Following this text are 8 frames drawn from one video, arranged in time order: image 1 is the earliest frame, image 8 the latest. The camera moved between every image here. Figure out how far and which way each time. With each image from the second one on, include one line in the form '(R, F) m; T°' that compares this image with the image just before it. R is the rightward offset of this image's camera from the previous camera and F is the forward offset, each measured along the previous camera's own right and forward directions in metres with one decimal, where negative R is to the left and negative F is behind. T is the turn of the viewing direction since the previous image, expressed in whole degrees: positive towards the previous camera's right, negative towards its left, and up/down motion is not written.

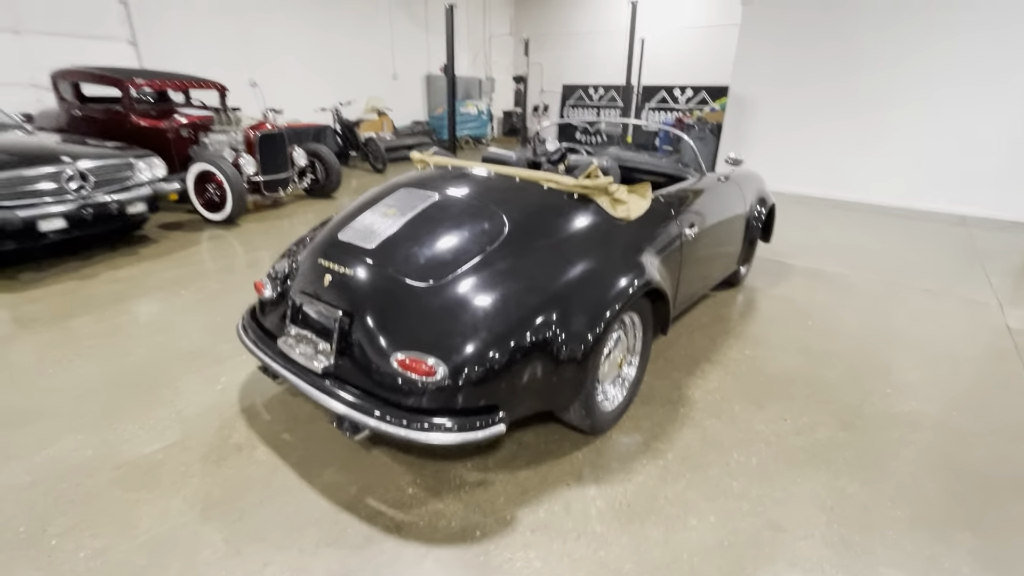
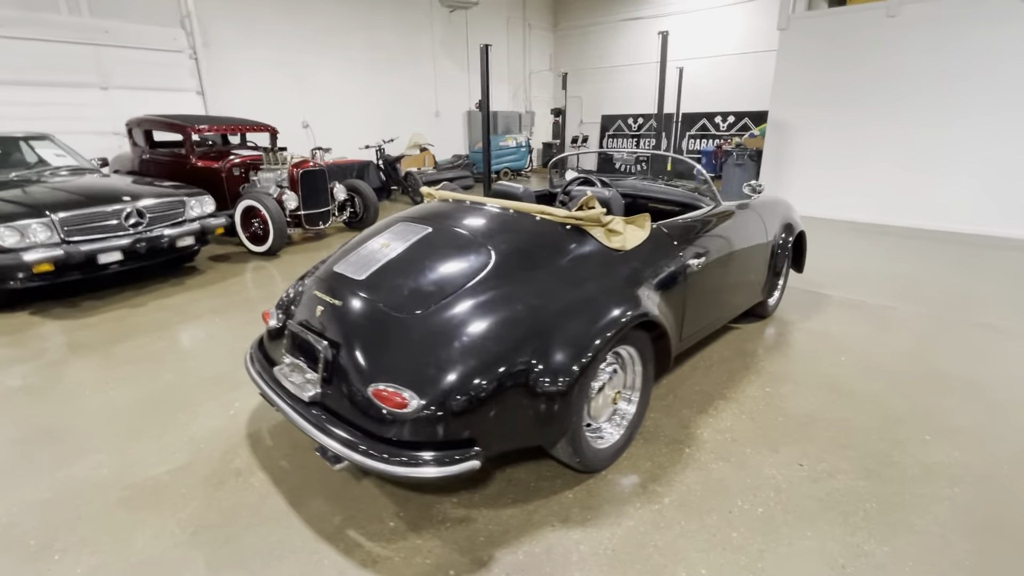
(+0.3, 0.0) m; -6°
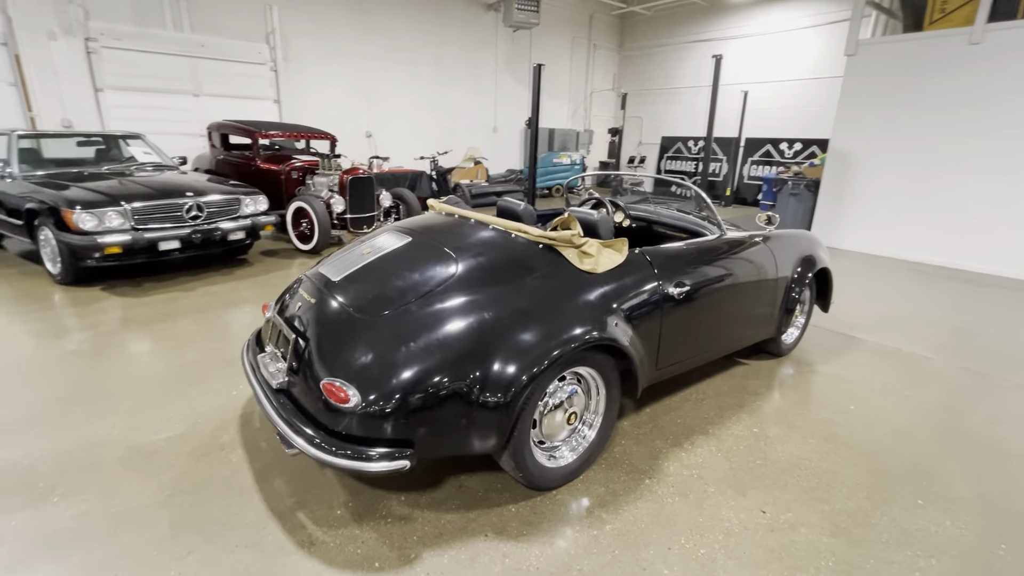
(+0.4, 0.0) m; -7°
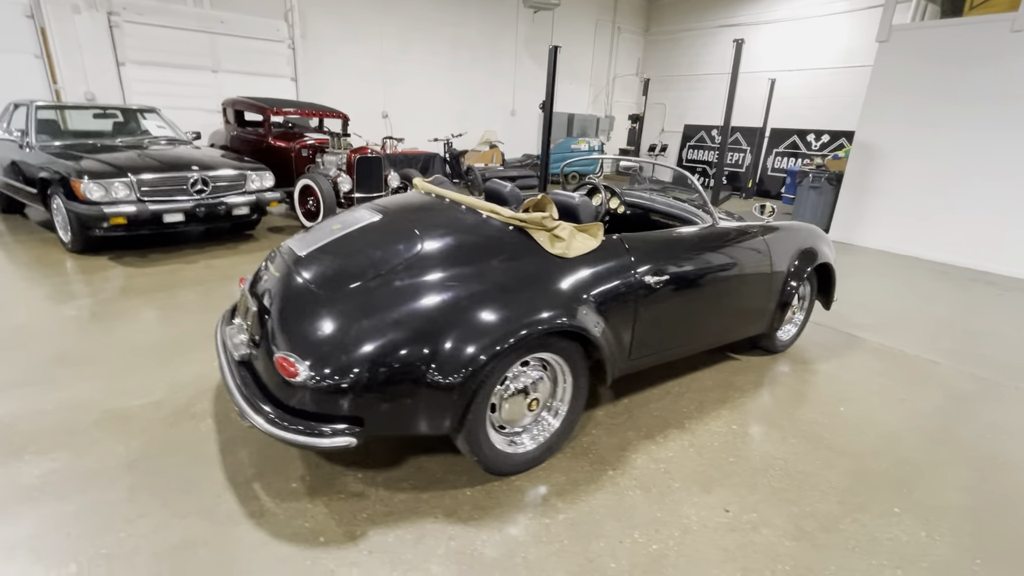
(+0.2, +0.1) m; -3°
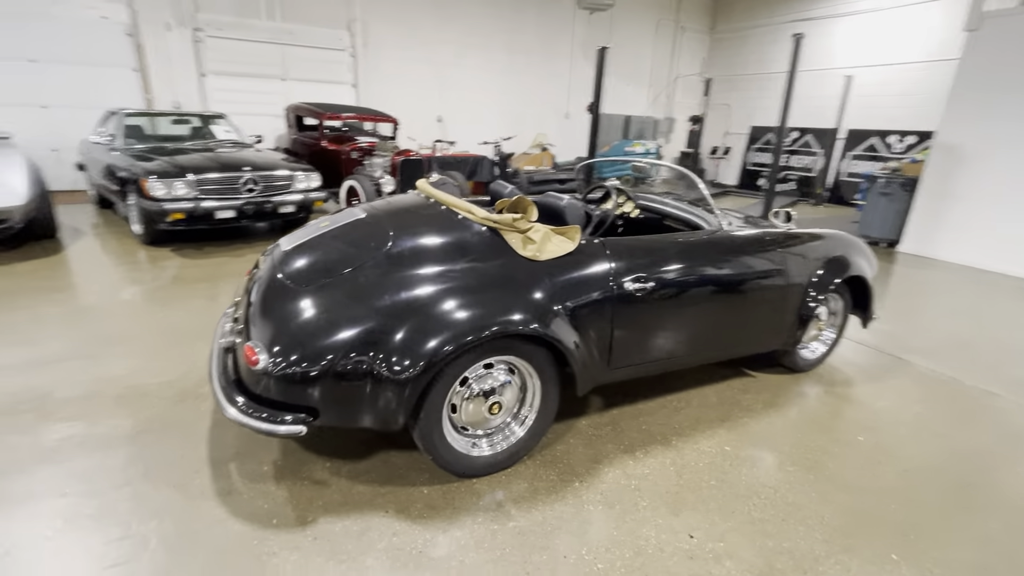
(+0.4, 0.0) m; -8°
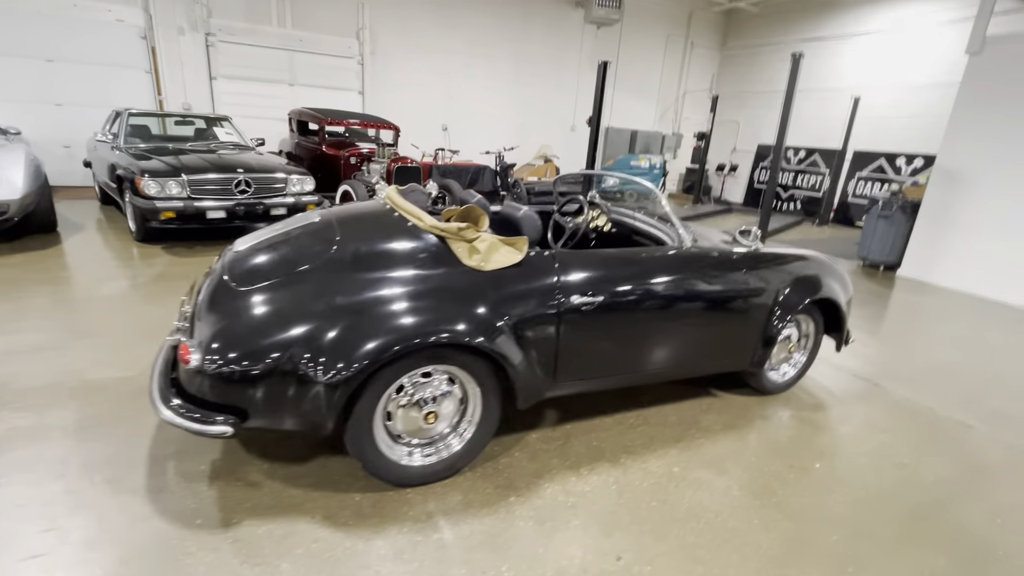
(+0.3, 0.0) m; -1°
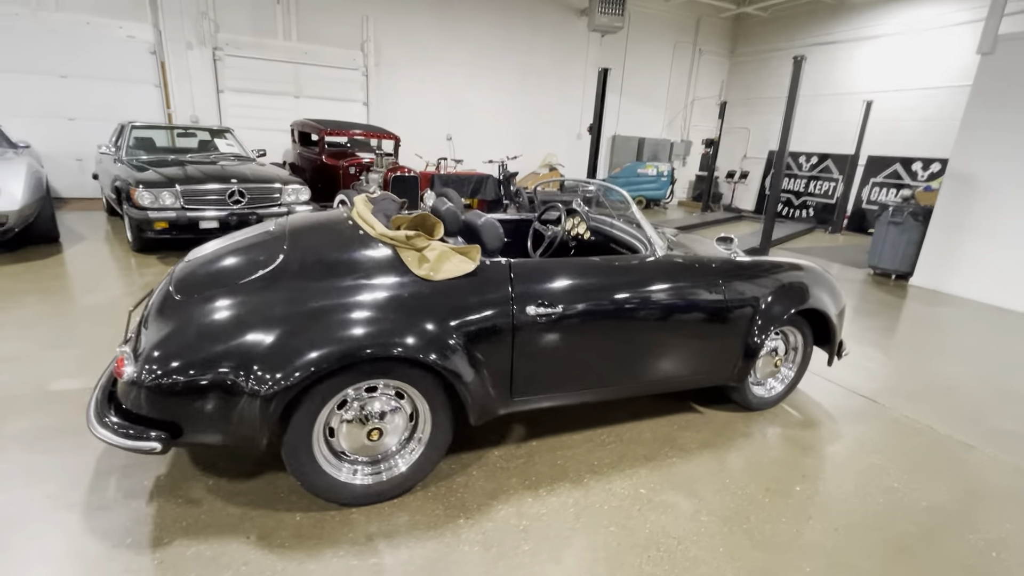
(+0.3, +0.1) m; -2°
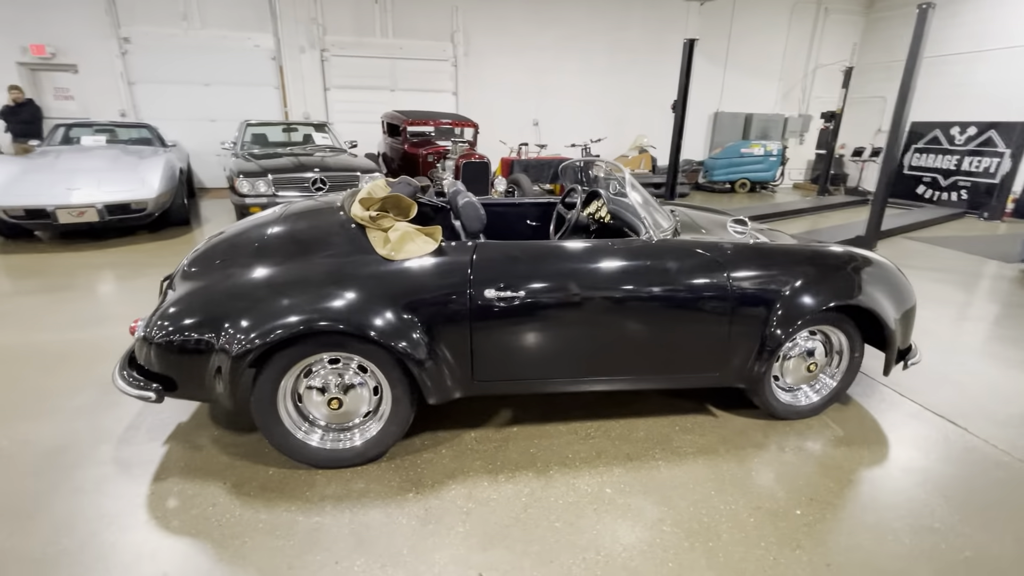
(+0.6, +0.1) m; -13°
